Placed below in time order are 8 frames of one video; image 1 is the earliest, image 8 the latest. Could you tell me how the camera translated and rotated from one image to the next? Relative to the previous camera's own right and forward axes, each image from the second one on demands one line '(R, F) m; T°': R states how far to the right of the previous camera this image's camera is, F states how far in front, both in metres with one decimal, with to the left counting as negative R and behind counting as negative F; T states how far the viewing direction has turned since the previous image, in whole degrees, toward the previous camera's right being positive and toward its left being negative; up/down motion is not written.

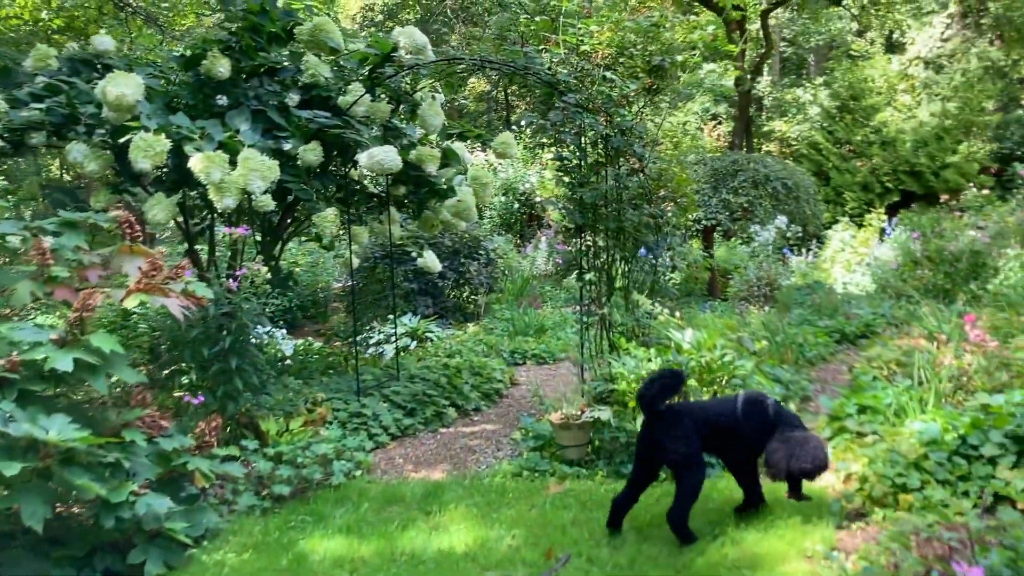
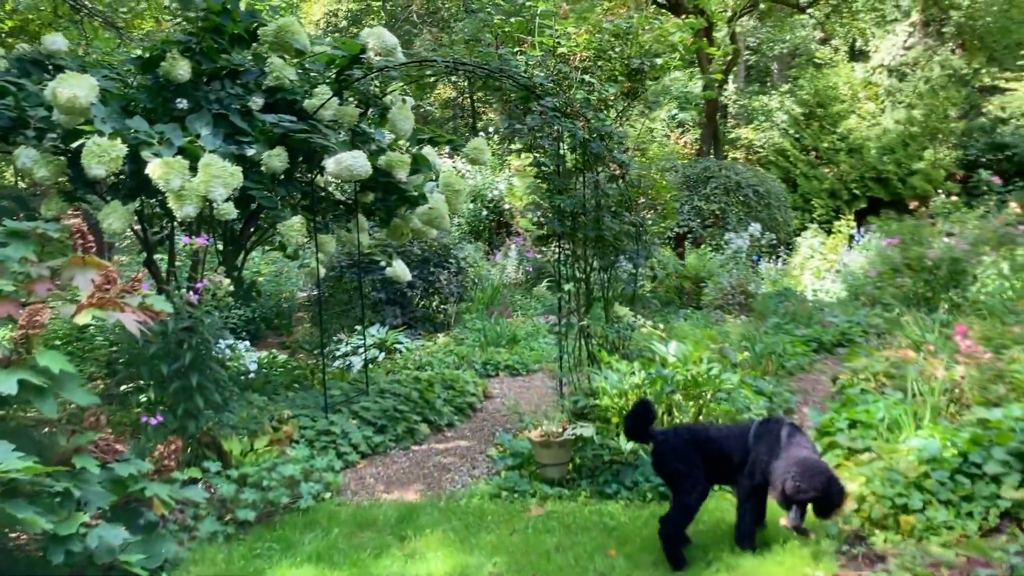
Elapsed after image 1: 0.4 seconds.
(0.0, +0.1) m; +2°
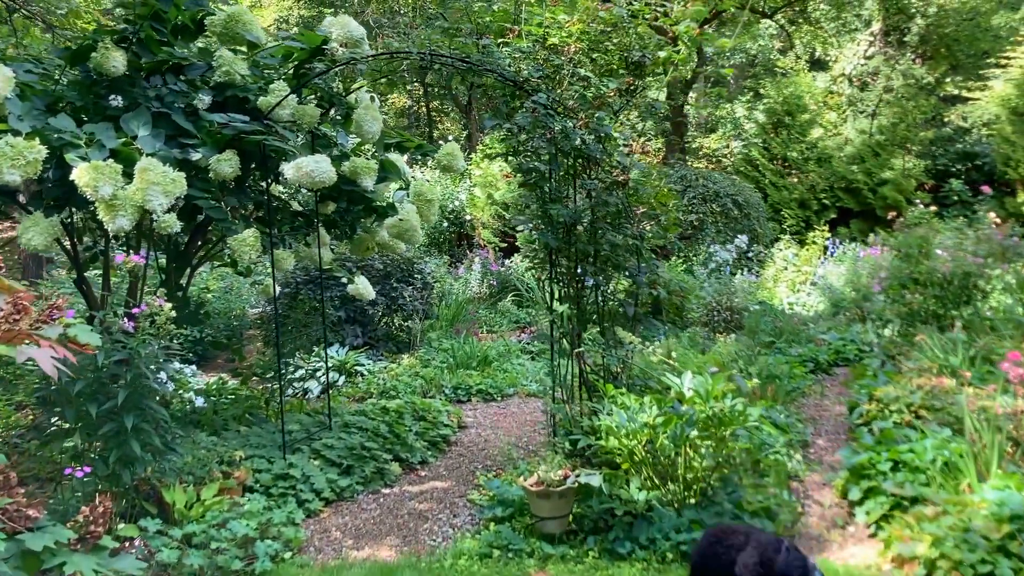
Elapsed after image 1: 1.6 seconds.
(-0.1, +0.4) m; +3°
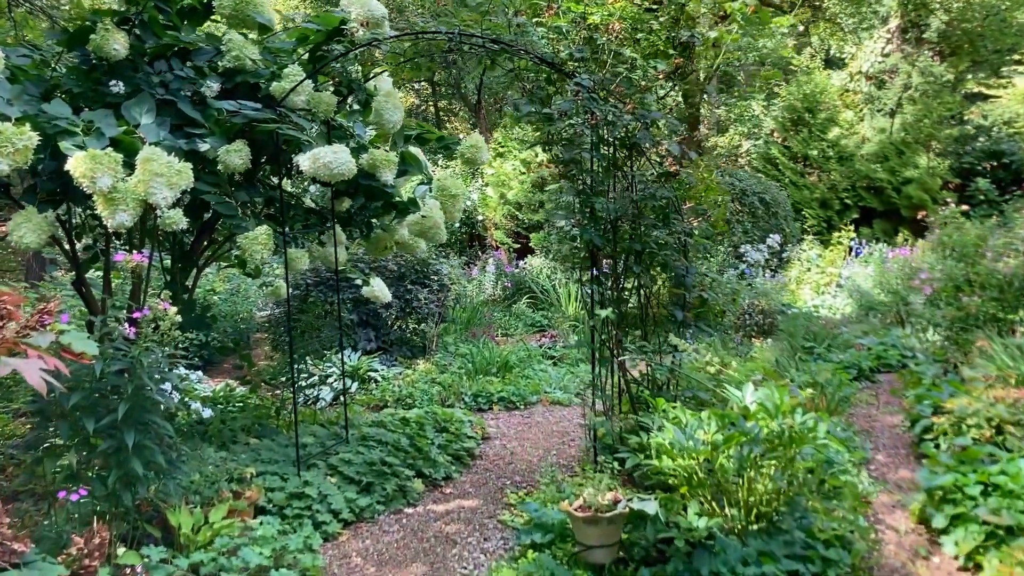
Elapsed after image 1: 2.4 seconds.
(-0.1, +0.3) m; 0°
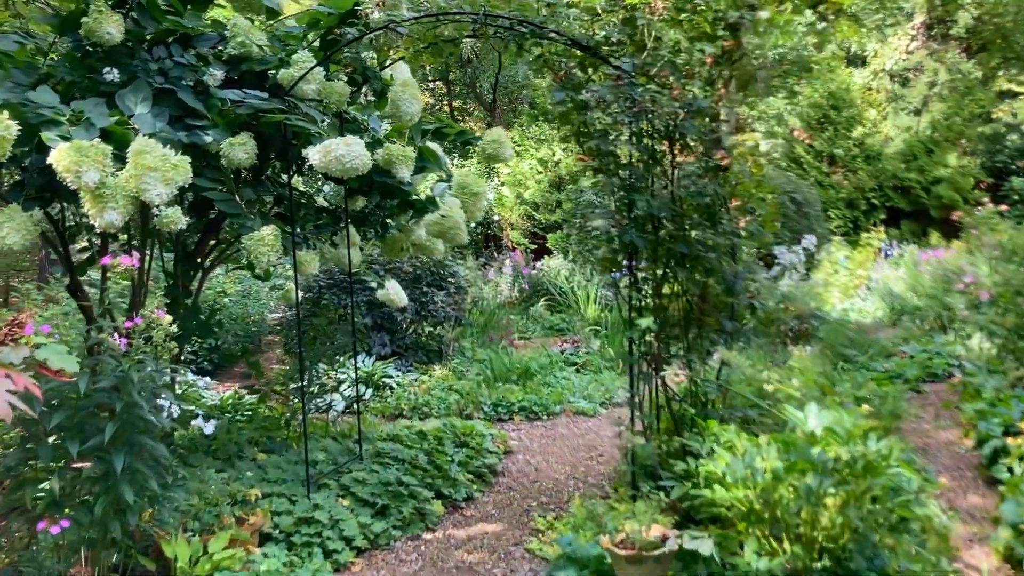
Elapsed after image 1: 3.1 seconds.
(0.0, +0.3) m; -1°
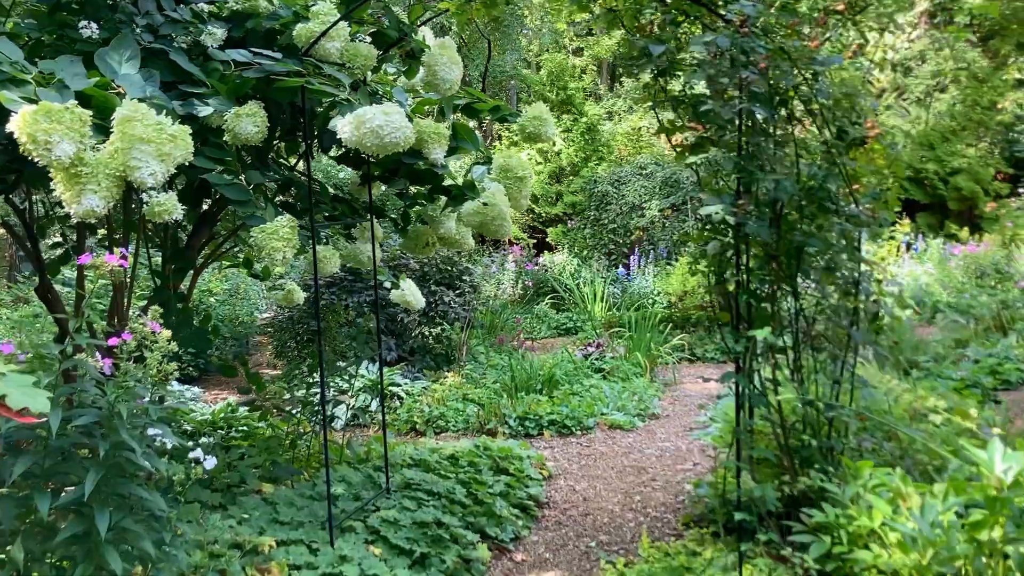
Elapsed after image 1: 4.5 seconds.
(-0.2, +0.5) m; +1°
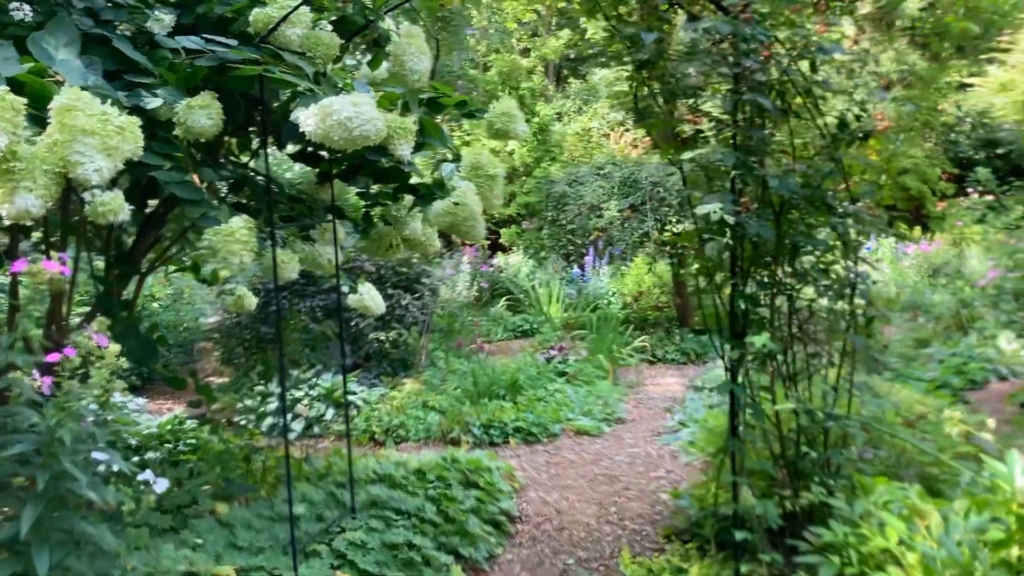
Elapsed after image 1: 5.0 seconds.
(-0.1, +0.2) m; +3°
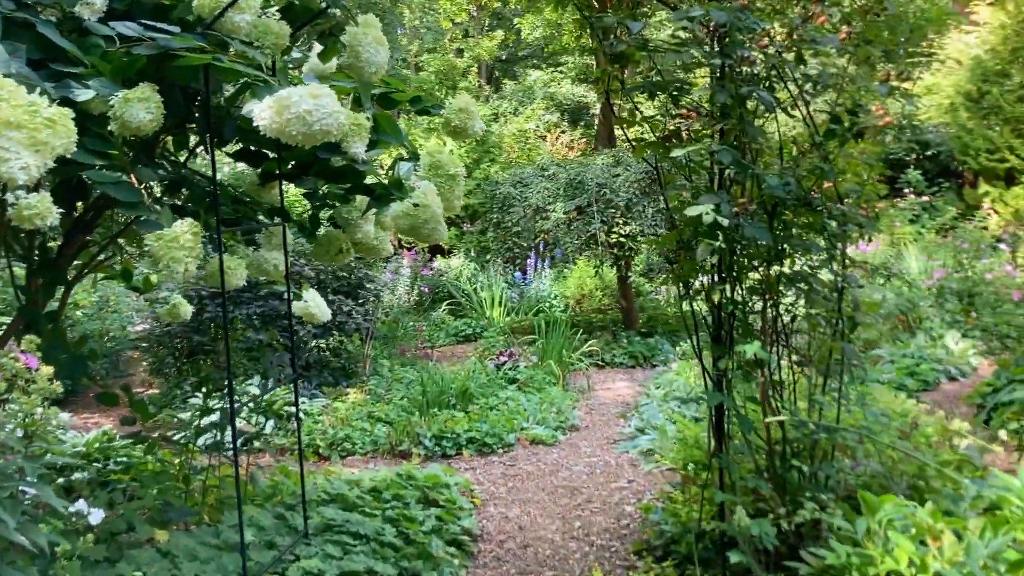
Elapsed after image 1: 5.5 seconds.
(-0.1, +0.1) m; +4°
